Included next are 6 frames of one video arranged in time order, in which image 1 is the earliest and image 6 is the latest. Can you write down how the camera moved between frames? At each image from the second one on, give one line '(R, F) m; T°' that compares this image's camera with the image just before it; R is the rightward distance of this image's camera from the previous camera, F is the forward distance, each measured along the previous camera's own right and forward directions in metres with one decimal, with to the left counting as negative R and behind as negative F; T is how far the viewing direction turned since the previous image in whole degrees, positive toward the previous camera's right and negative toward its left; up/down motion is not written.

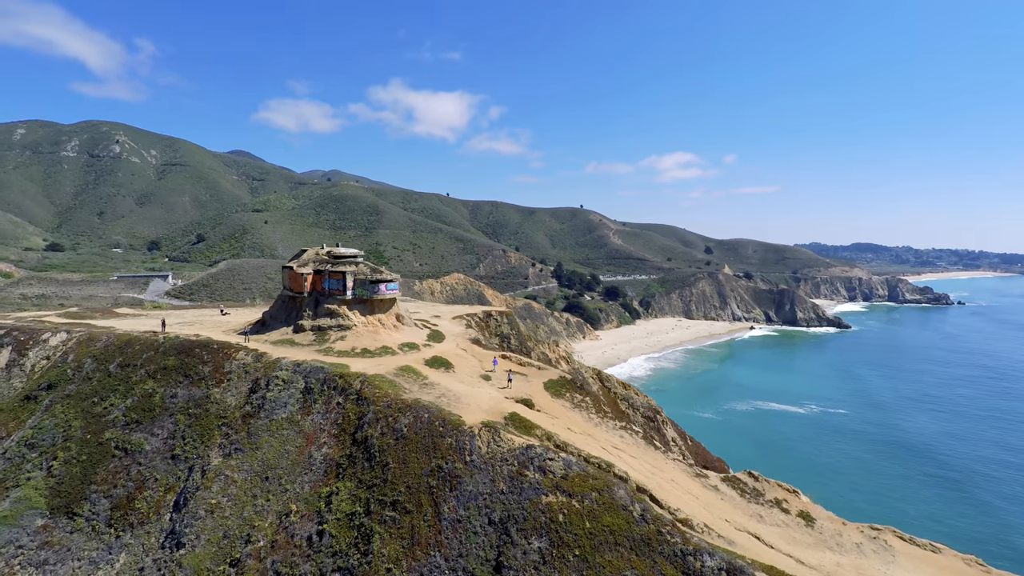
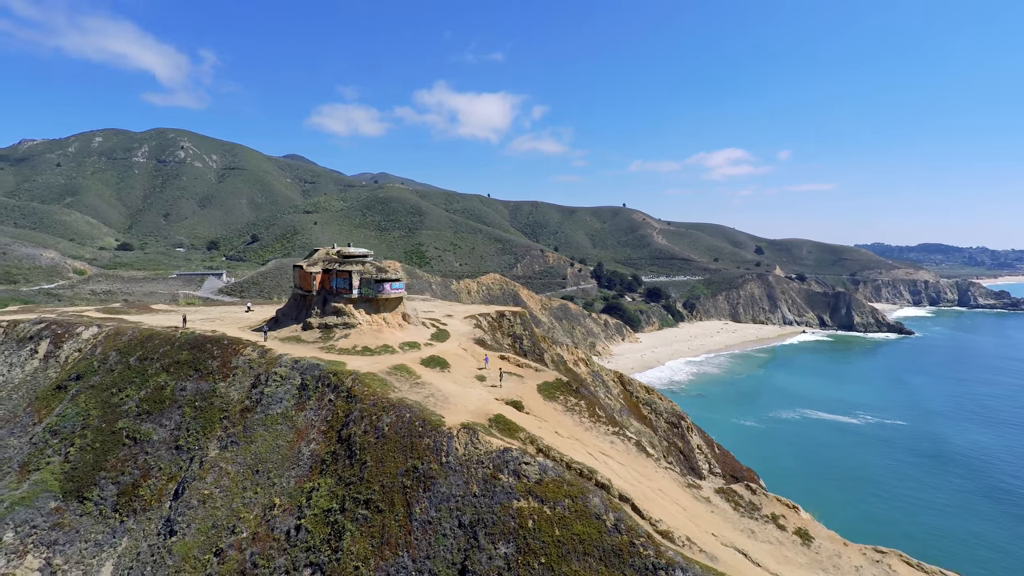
(+2.0, +0.3) m; -5°
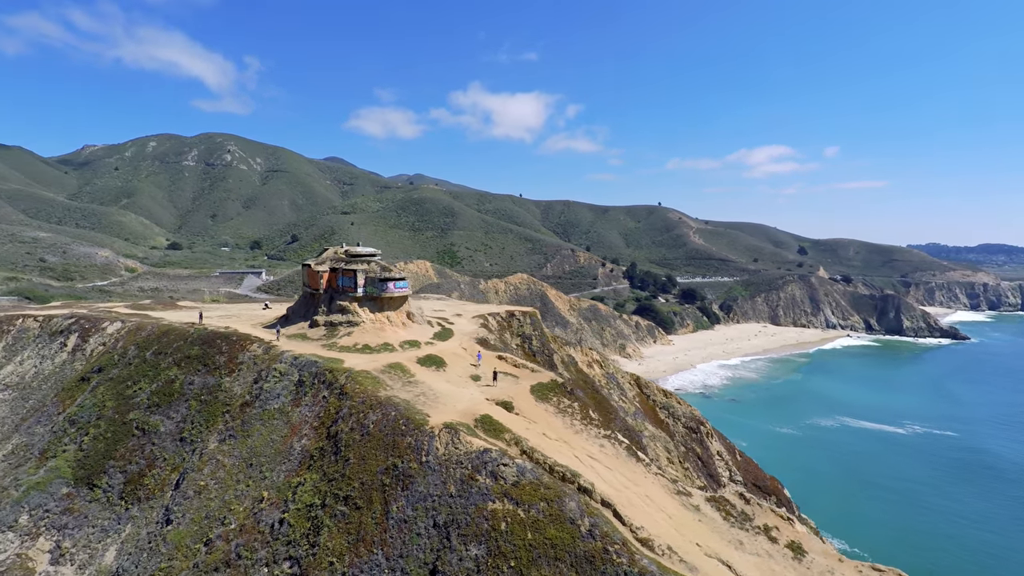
(+1.6, +0.2) m; -4°
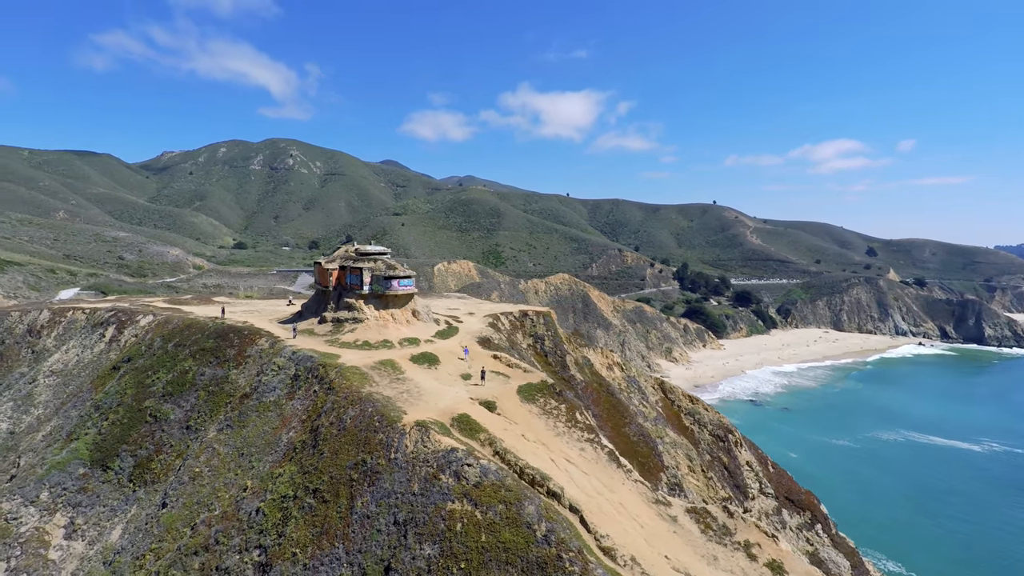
(+2.5, +0.4) m; -6°
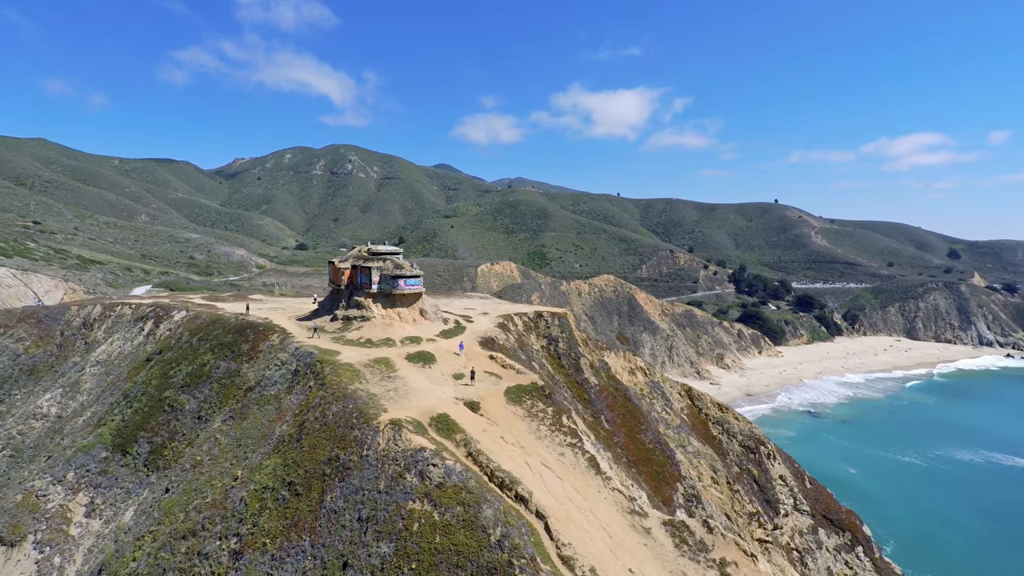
(+2.5, +0.4) m; -6°
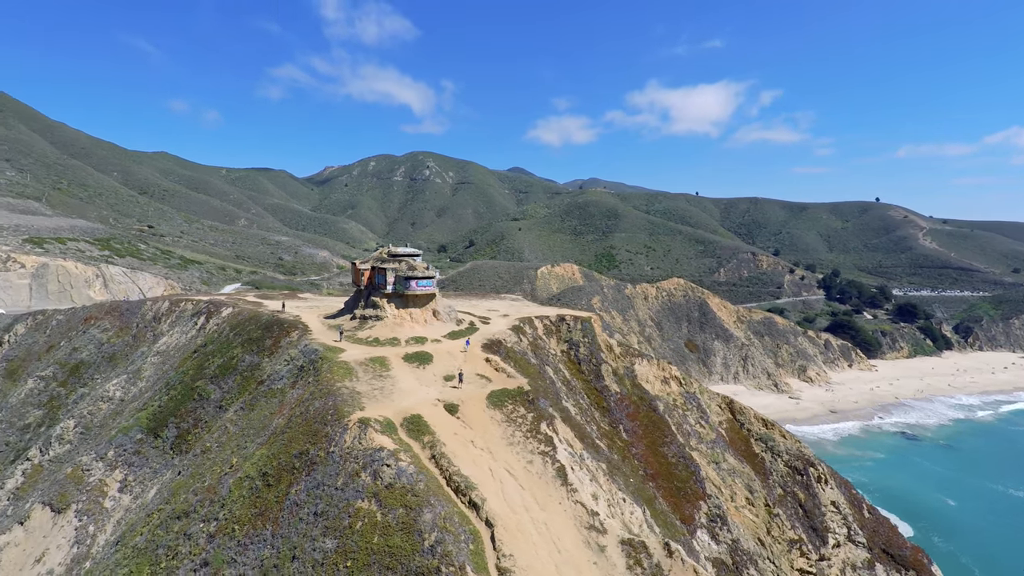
(+3.4, +0.6) m; -9°
